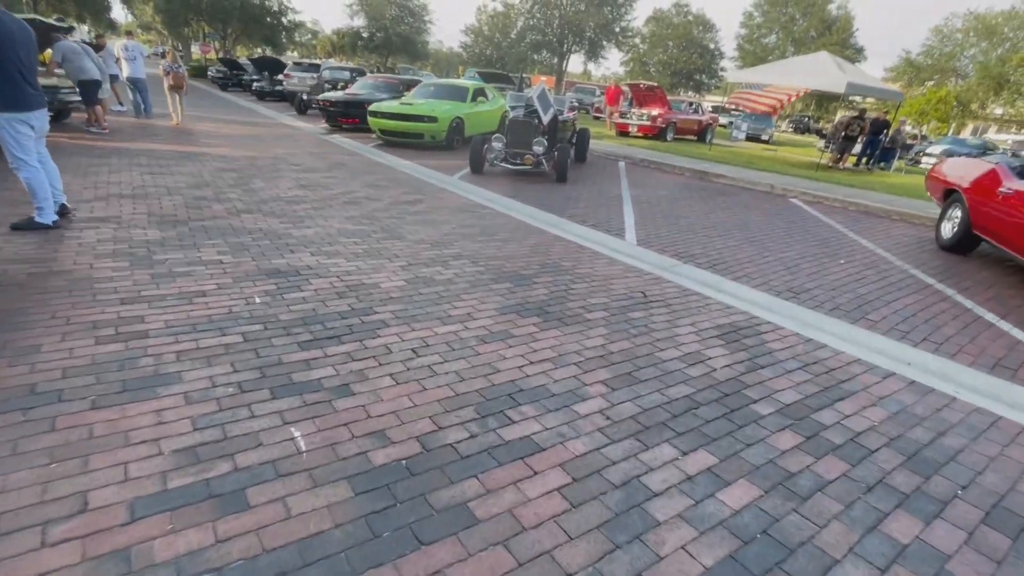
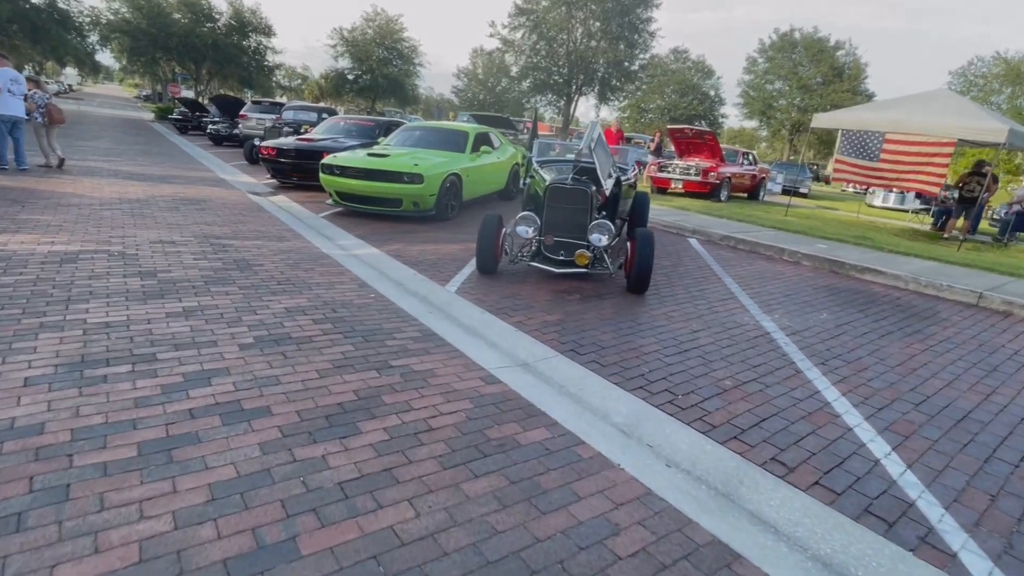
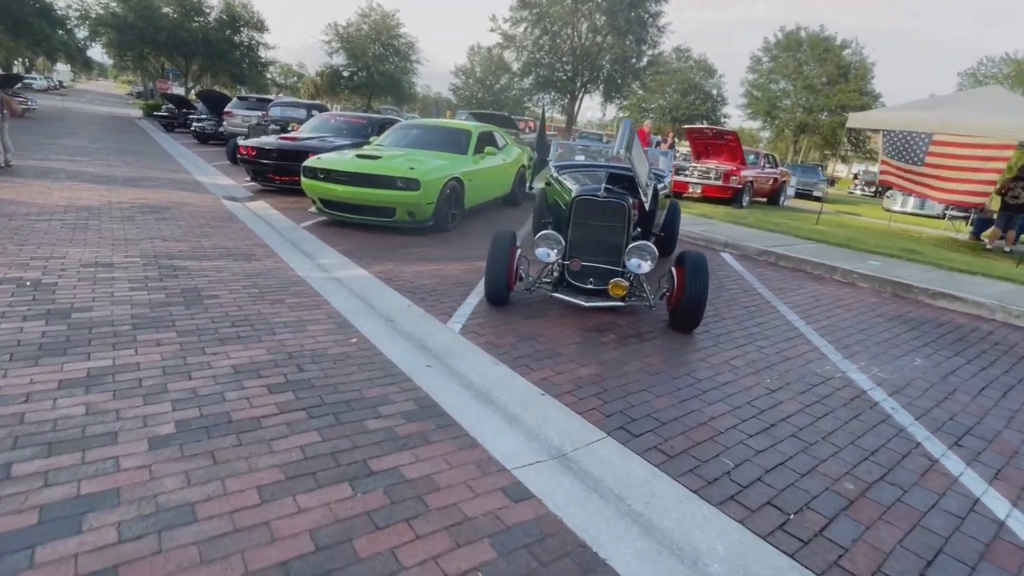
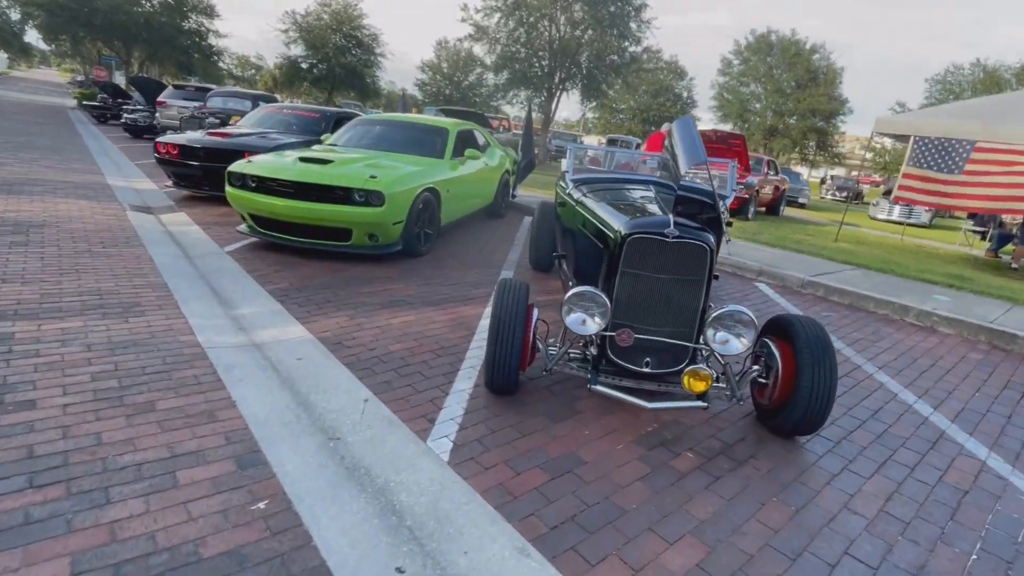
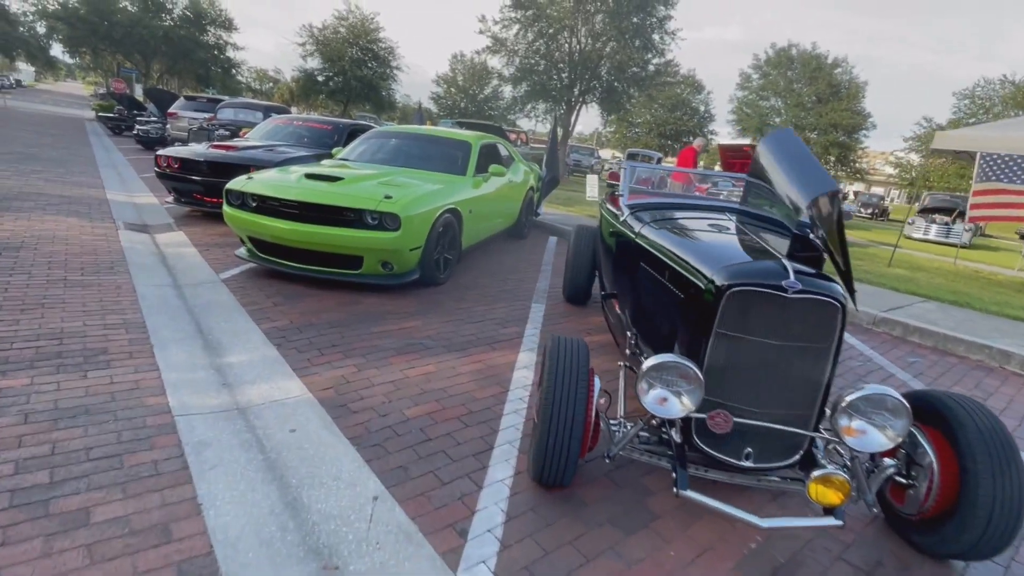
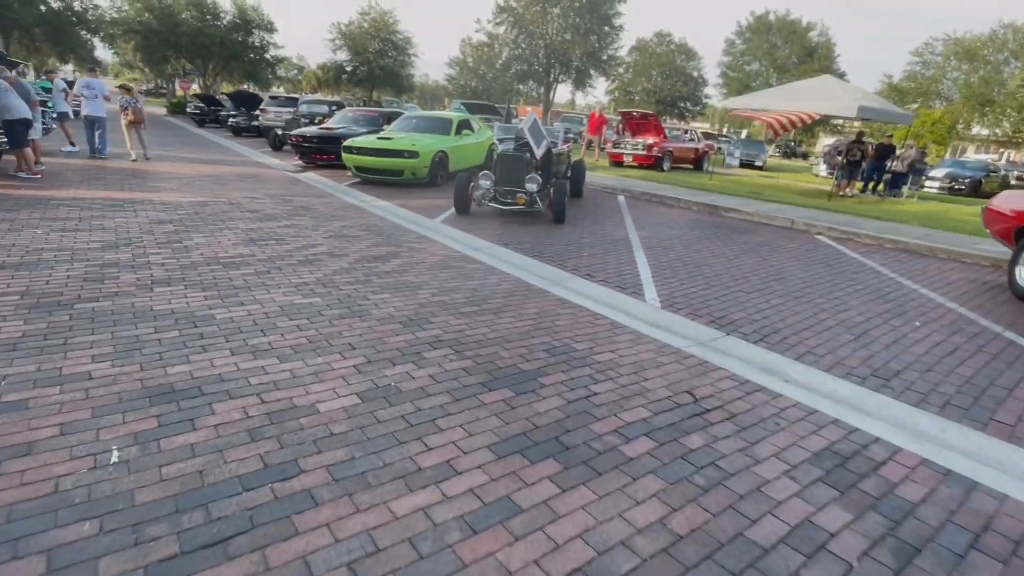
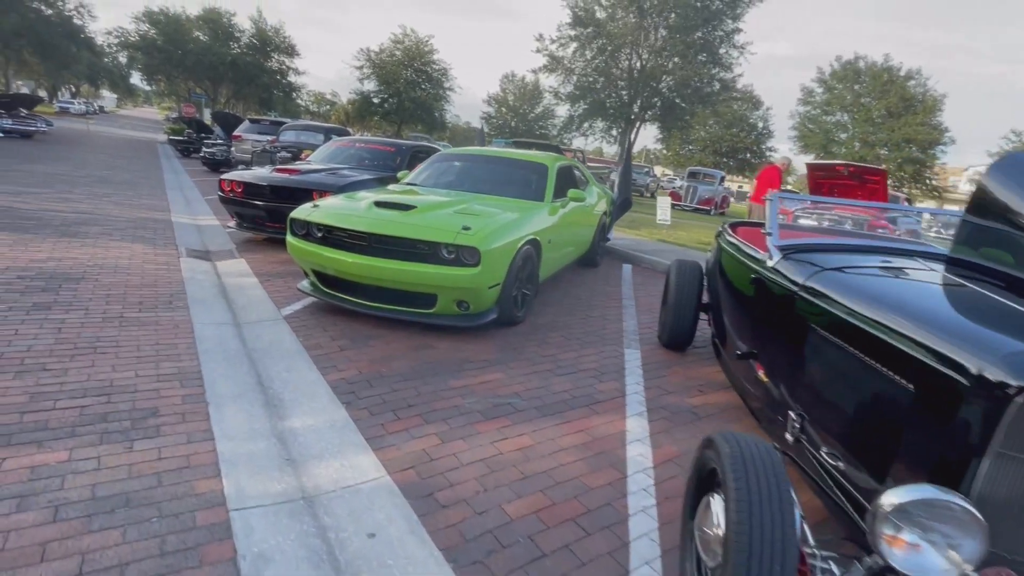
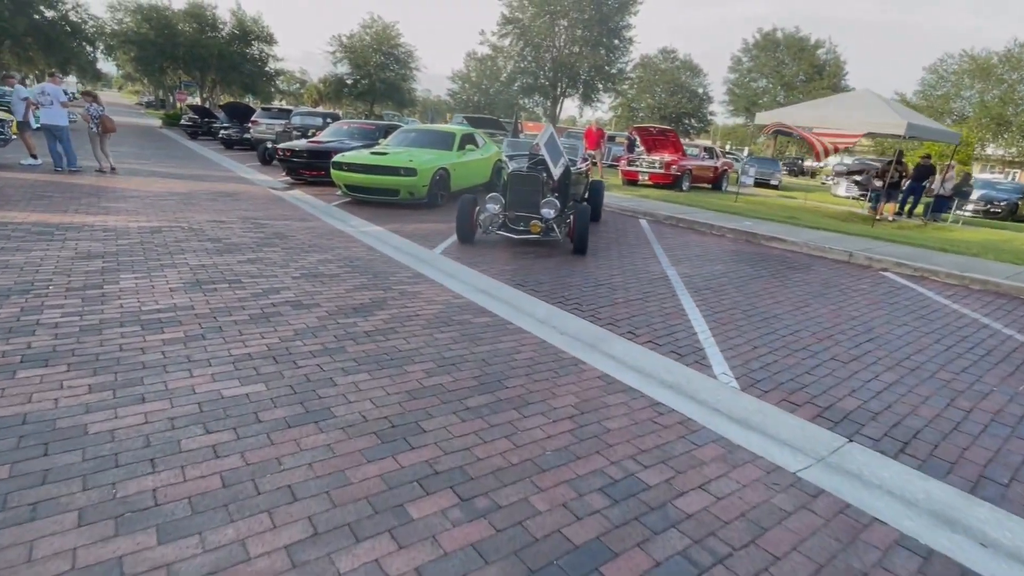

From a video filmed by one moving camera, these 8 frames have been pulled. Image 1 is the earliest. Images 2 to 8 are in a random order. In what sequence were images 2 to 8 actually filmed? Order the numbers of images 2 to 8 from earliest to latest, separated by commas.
6, 8, 2, 3, 4, 5, 7
